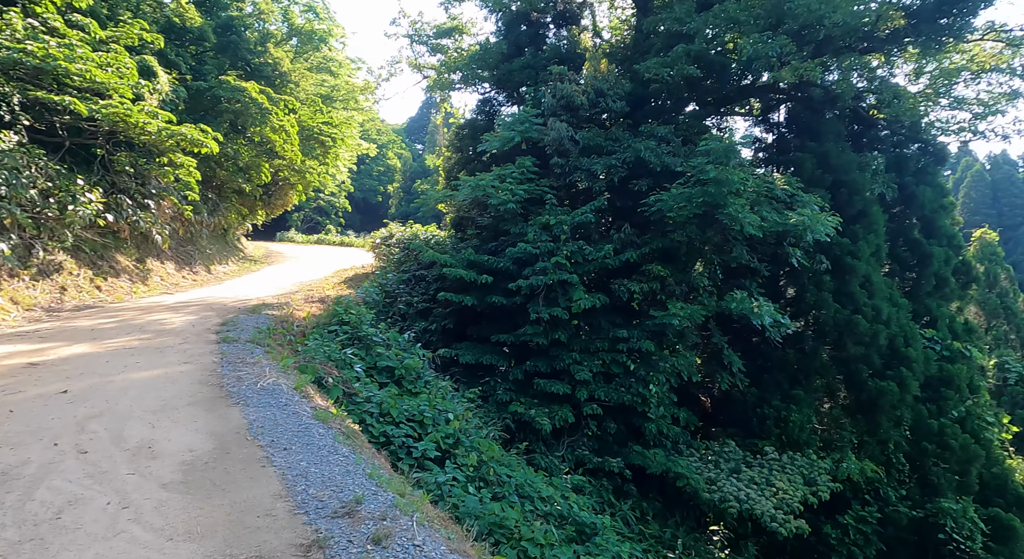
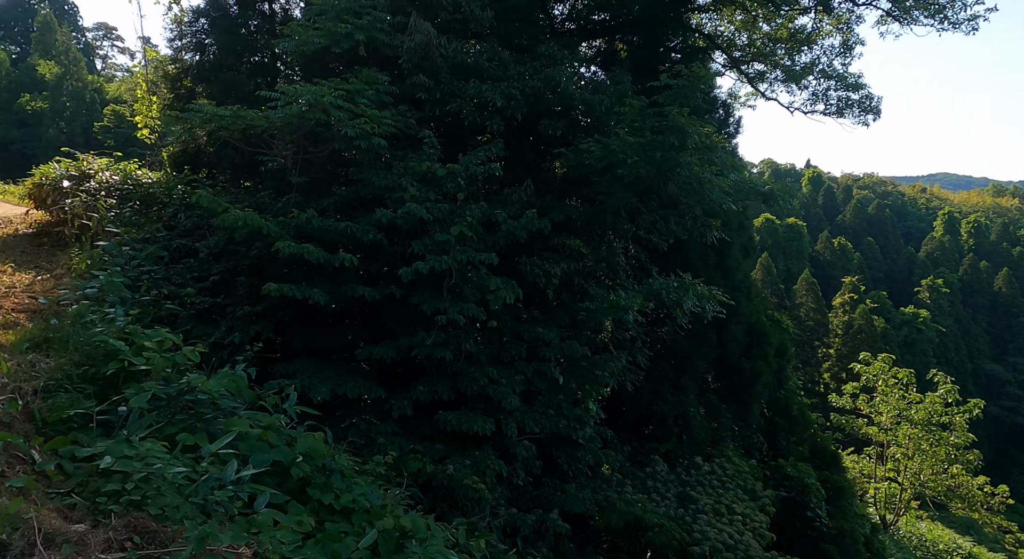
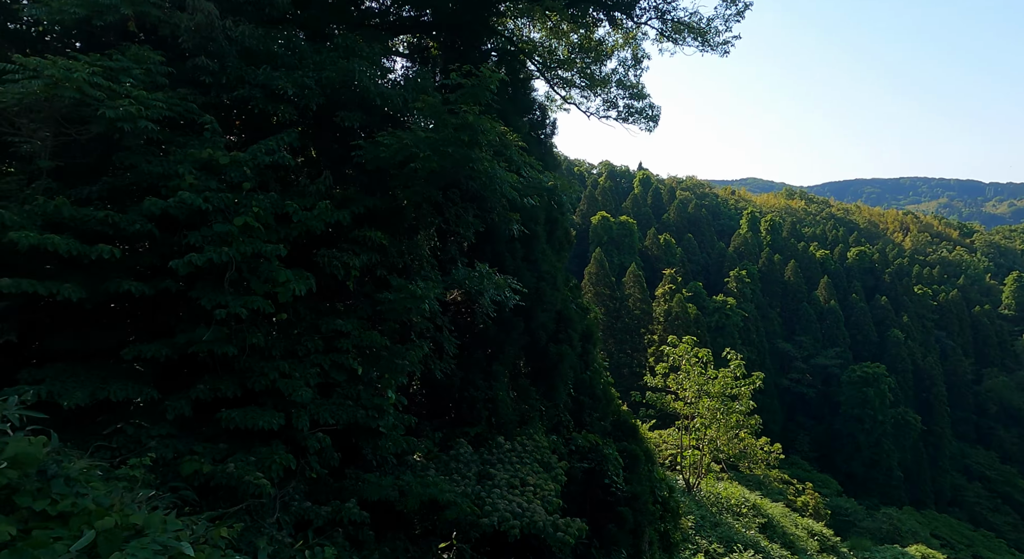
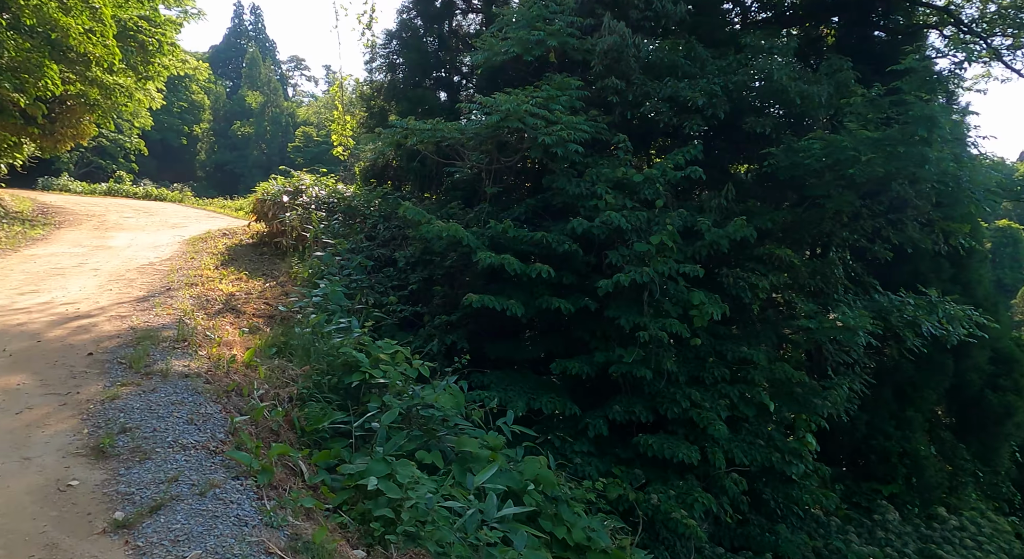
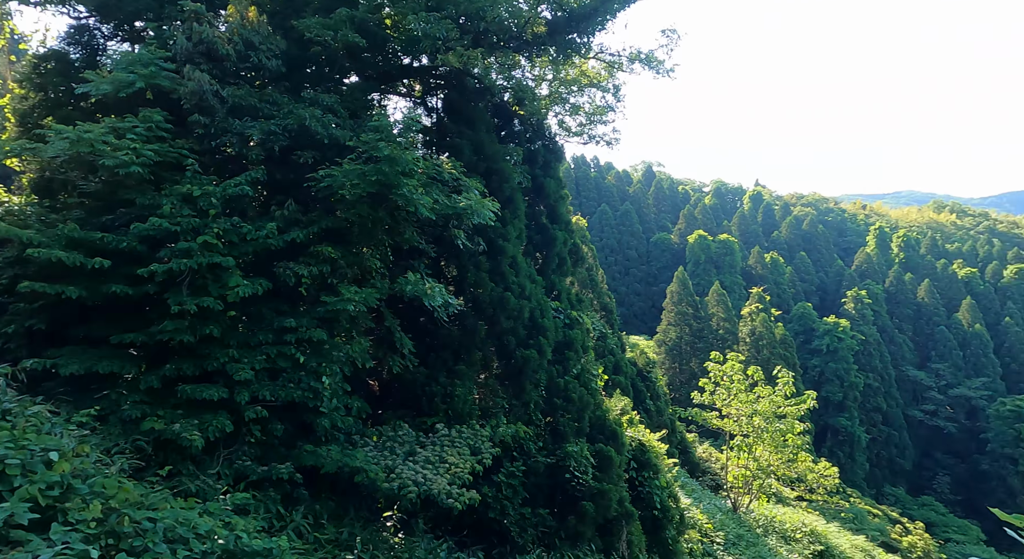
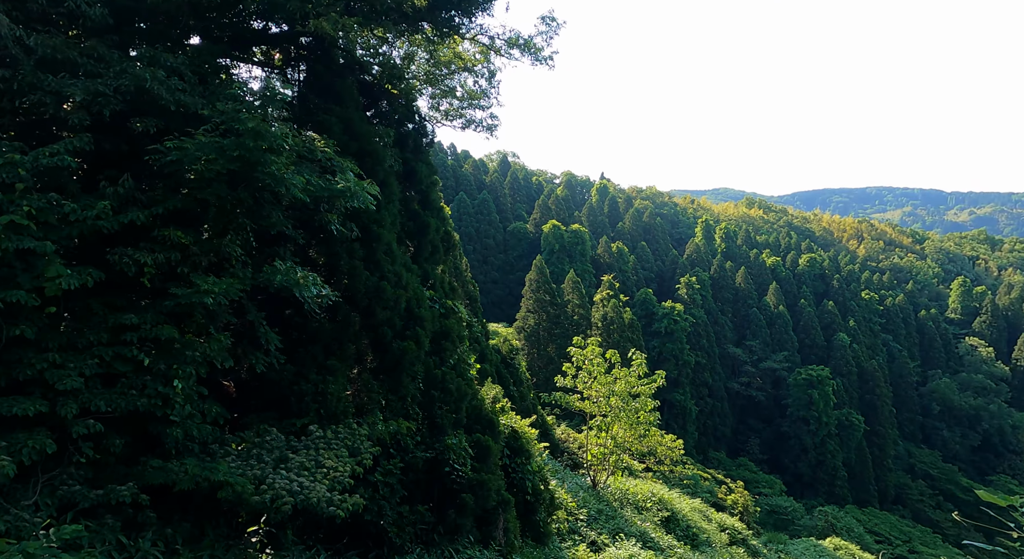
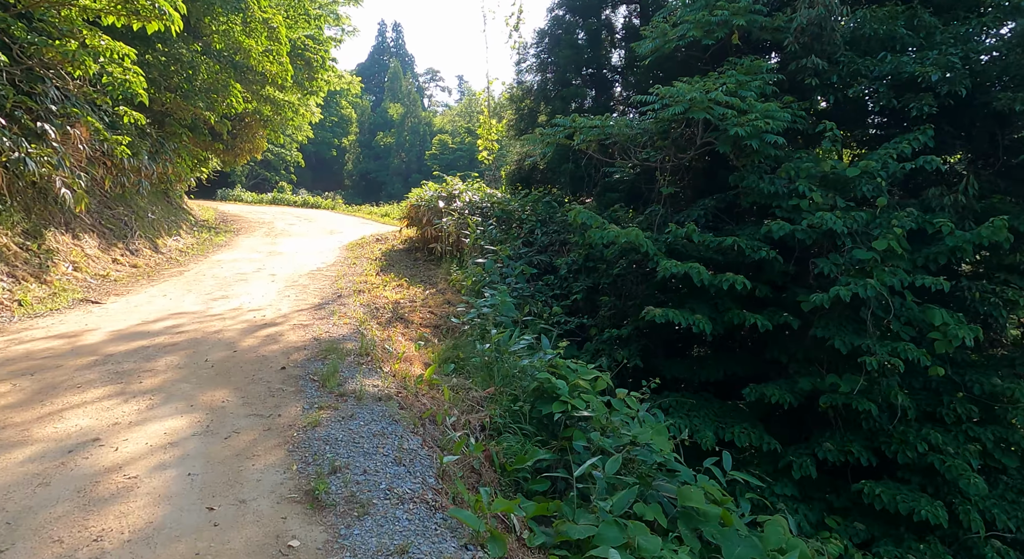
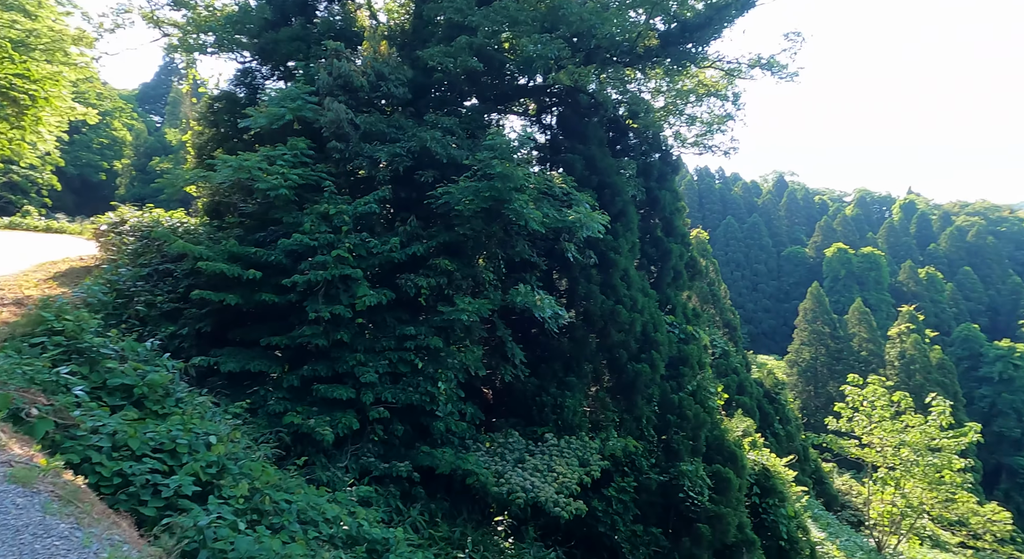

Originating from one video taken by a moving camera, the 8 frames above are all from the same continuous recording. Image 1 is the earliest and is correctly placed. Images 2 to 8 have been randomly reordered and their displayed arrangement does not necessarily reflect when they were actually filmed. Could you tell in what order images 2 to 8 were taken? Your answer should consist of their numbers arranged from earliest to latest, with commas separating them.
8, 5, 6, 3, 2, 4, 7
